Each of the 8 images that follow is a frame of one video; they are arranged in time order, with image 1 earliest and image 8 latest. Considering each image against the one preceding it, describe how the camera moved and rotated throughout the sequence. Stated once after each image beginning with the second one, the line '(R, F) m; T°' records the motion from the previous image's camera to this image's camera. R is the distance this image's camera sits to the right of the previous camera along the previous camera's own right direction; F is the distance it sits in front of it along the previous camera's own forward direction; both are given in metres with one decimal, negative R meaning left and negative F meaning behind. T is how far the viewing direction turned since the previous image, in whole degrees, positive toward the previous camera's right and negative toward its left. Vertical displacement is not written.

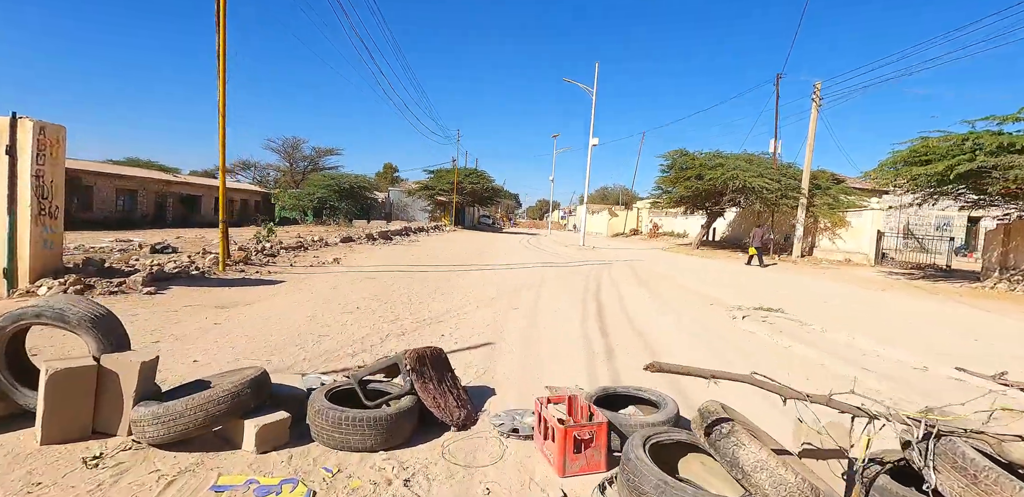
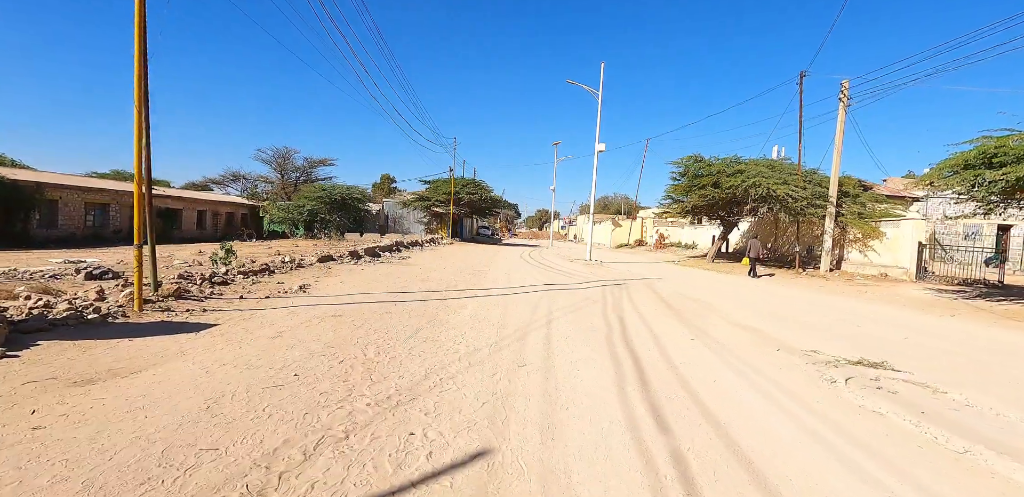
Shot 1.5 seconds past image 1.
(-0.1, +1.9) m; 0°
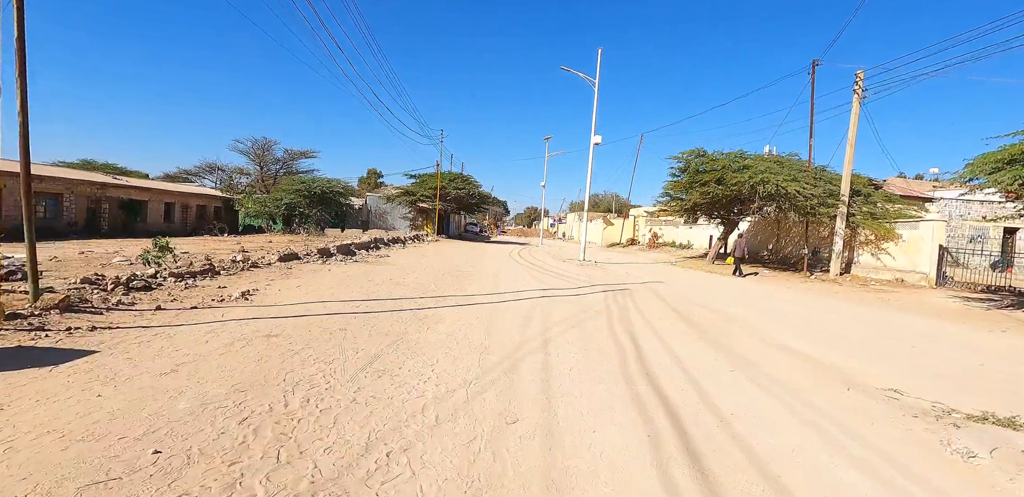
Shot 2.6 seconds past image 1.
(0.0, +1.6) m; +2°
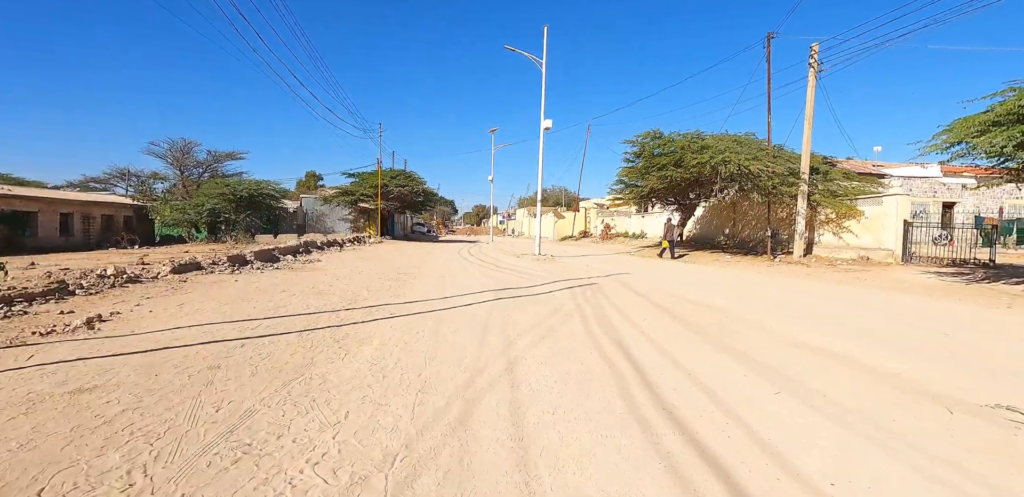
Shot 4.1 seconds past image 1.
(+0.1, +1.7) m; +6°
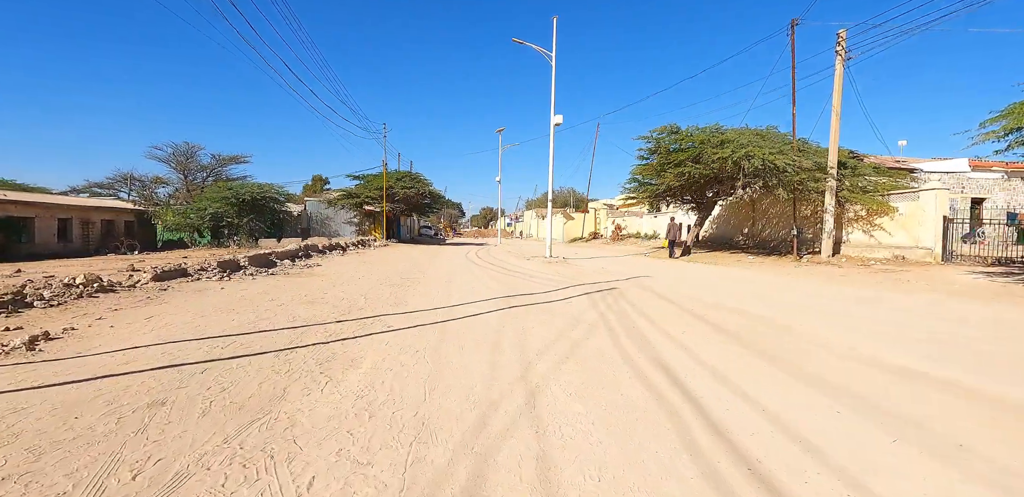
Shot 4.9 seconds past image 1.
(-0.1, +0.9) m; -1°
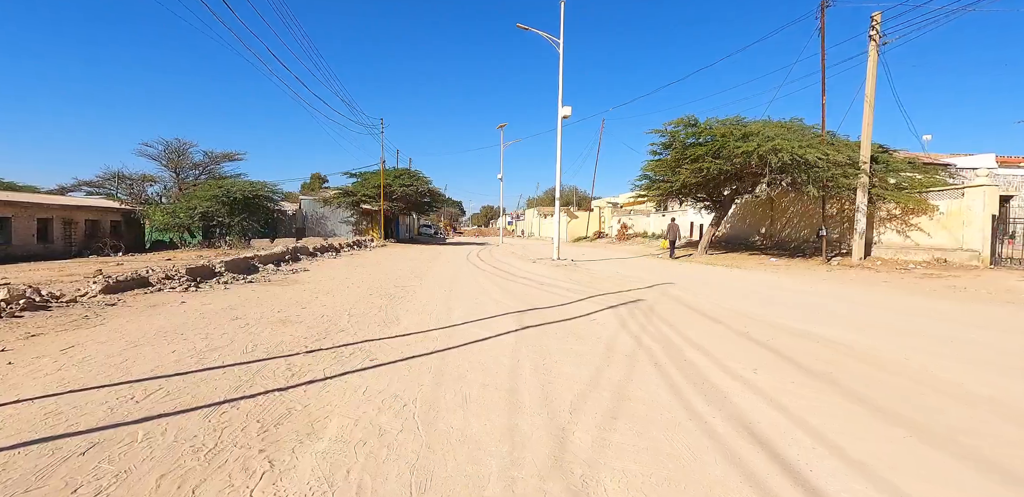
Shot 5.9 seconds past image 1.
(-0.2, +1.3) m; 0°
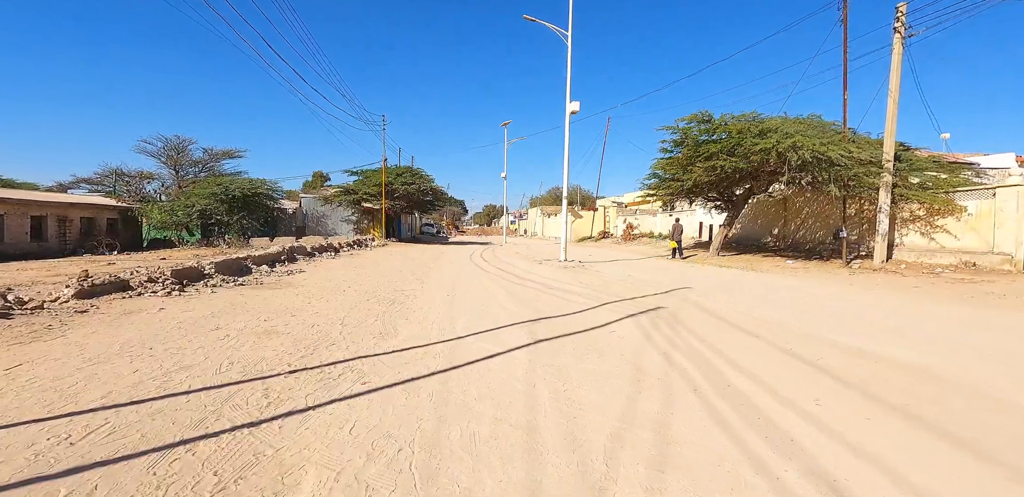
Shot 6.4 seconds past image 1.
(-0.1, +0.6) m; 0°
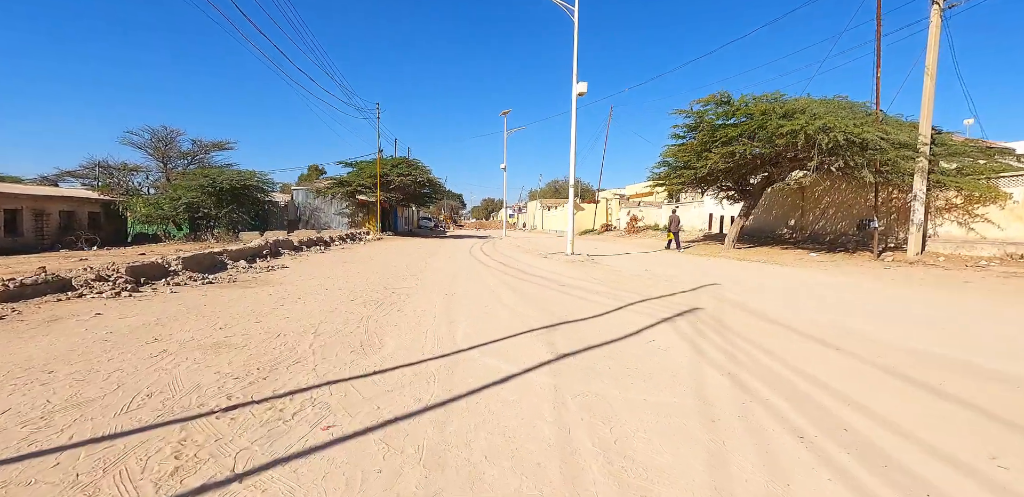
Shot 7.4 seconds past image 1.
(-0.2, +1.1) m; 0°
